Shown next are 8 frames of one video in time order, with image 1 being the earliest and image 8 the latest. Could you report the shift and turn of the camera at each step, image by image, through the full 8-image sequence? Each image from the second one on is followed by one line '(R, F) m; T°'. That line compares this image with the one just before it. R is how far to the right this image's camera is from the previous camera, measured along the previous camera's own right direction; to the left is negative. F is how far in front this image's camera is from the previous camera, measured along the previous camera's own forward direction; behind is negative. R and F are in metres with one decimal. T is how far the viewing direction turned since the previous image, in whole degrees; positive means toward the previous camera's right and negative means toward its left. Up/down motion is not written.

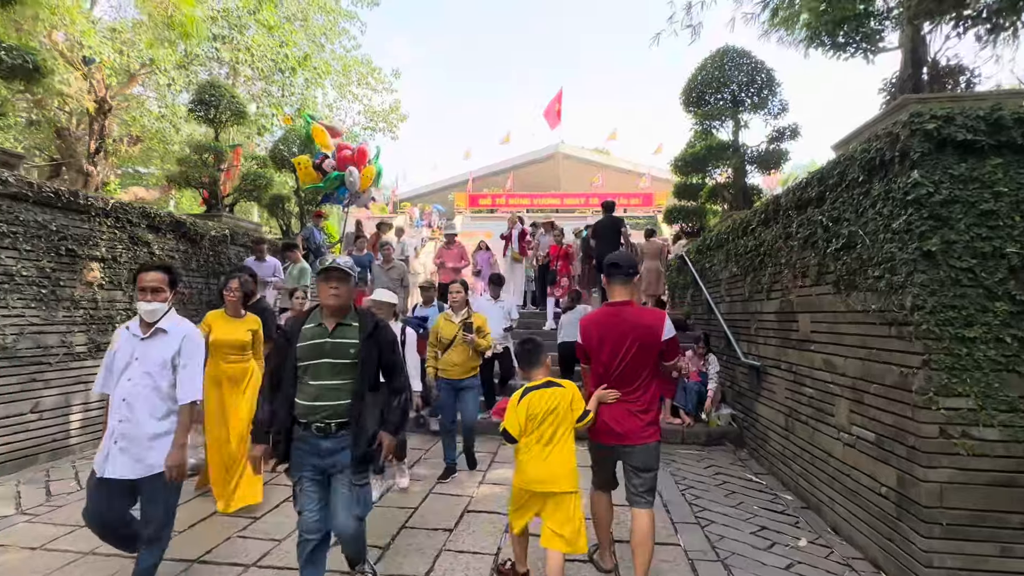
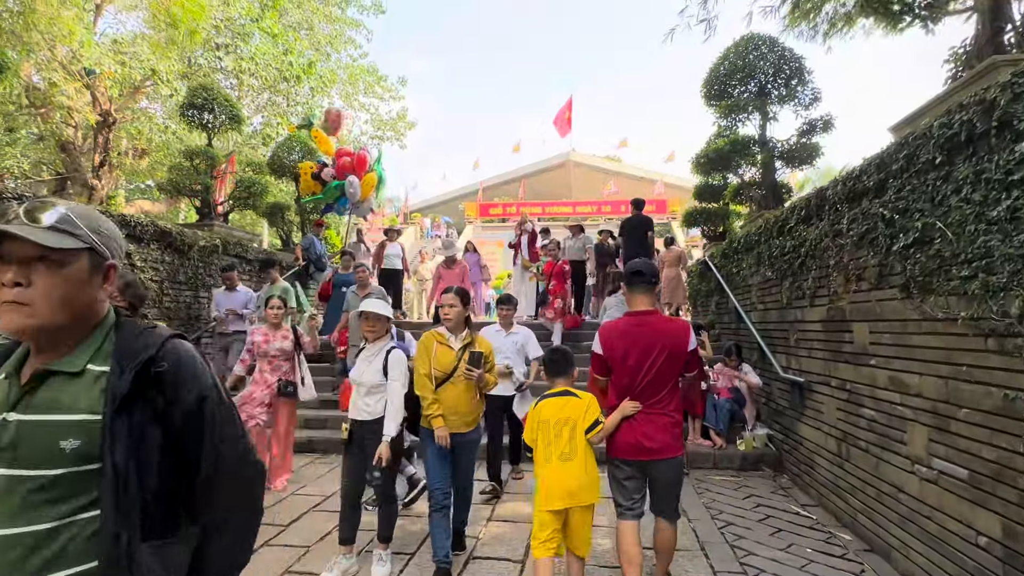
(0.0, +0.6) m; -1°
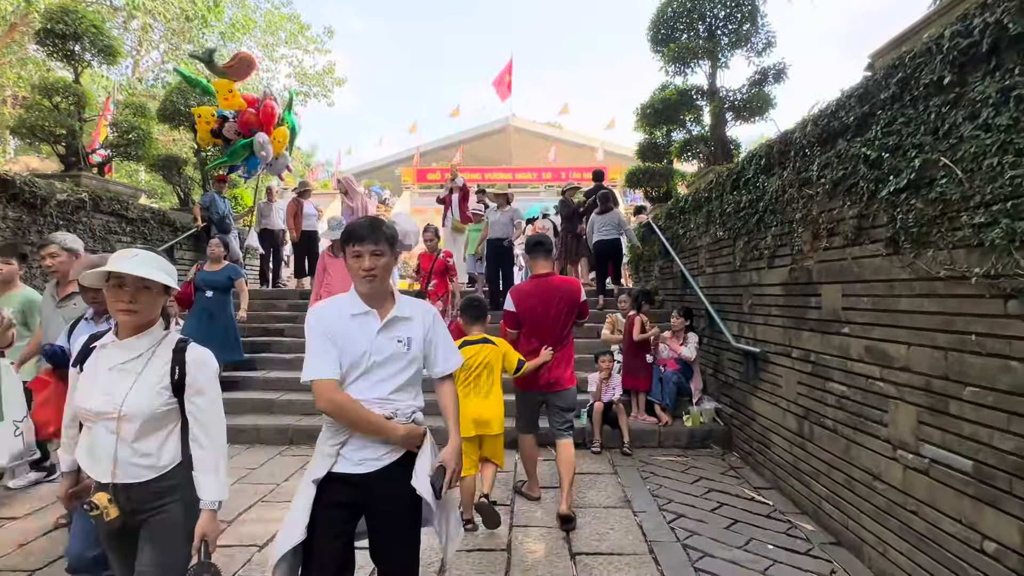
(+0.2, +0.7) m; +6°
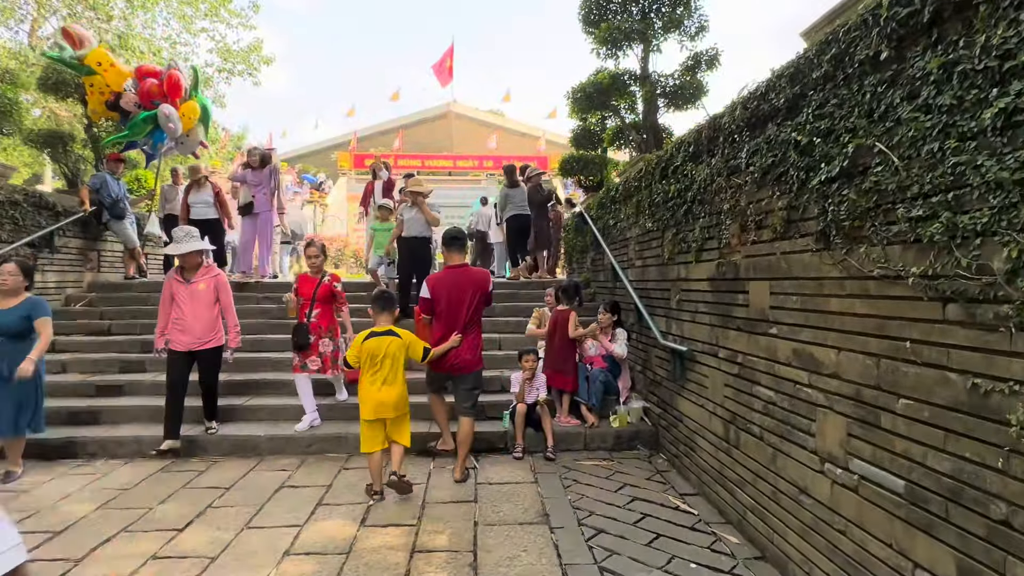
(+0.2, +0.4) m; +5°
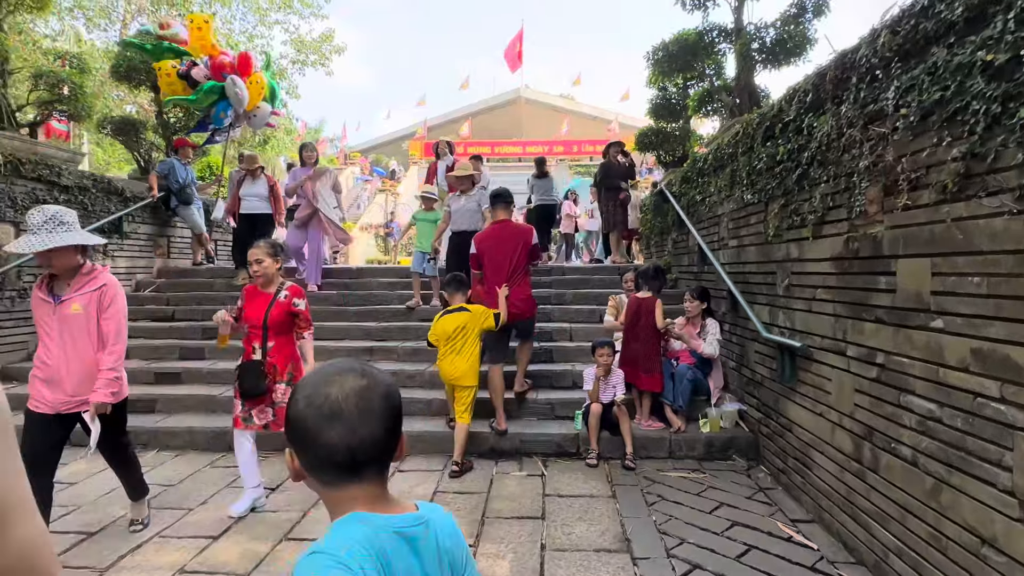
(0.0, +0.5) m; -7°
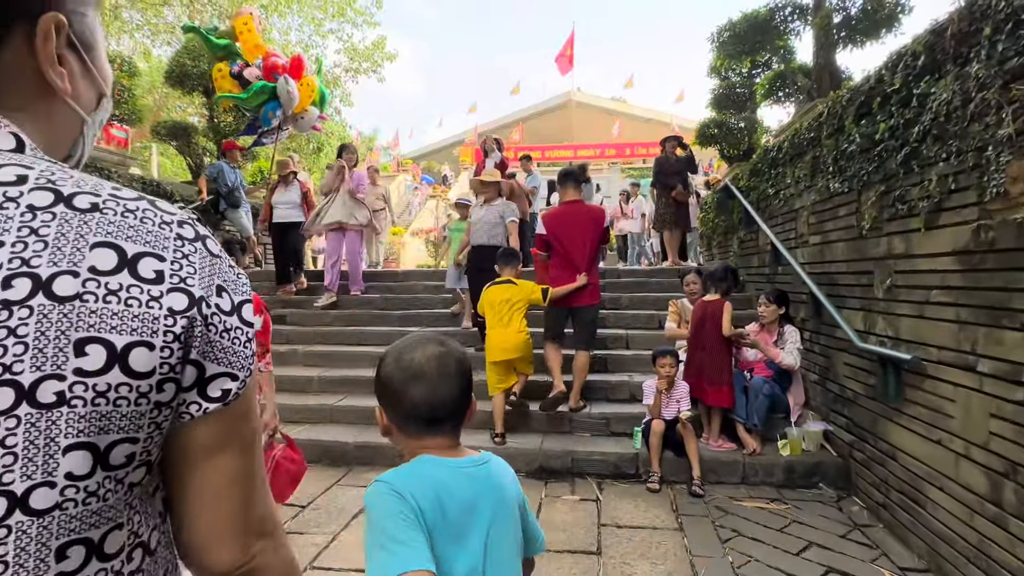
(0.0, +0.4) m; -5°
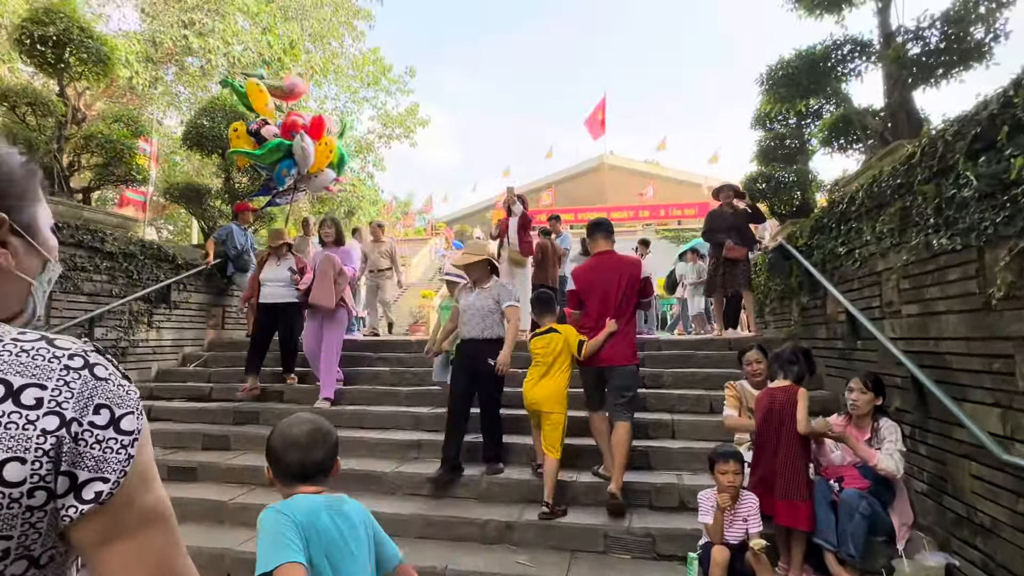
(+0.1, +0.7) m; -3°
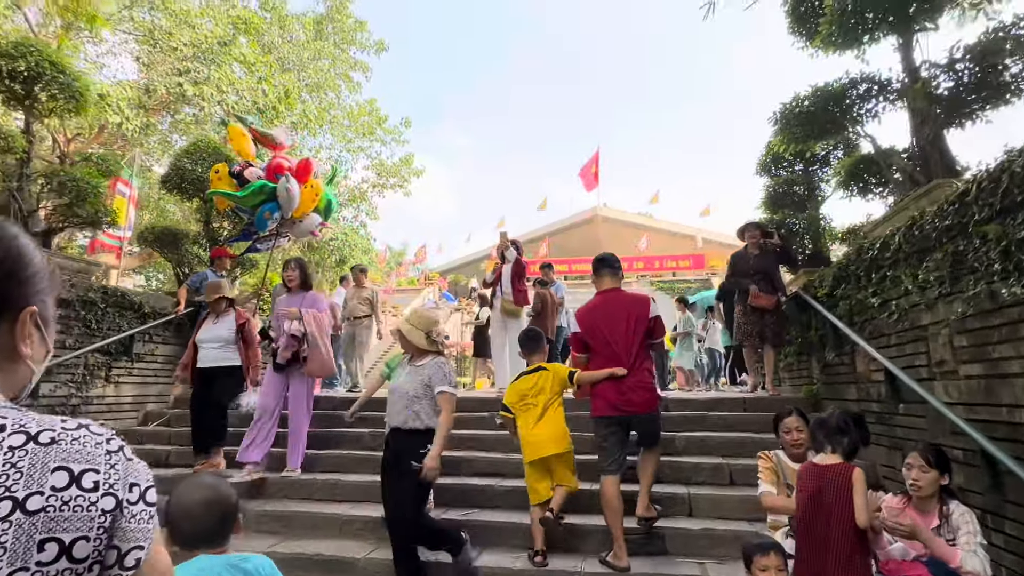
(0.0, +0.5) m; +1°
